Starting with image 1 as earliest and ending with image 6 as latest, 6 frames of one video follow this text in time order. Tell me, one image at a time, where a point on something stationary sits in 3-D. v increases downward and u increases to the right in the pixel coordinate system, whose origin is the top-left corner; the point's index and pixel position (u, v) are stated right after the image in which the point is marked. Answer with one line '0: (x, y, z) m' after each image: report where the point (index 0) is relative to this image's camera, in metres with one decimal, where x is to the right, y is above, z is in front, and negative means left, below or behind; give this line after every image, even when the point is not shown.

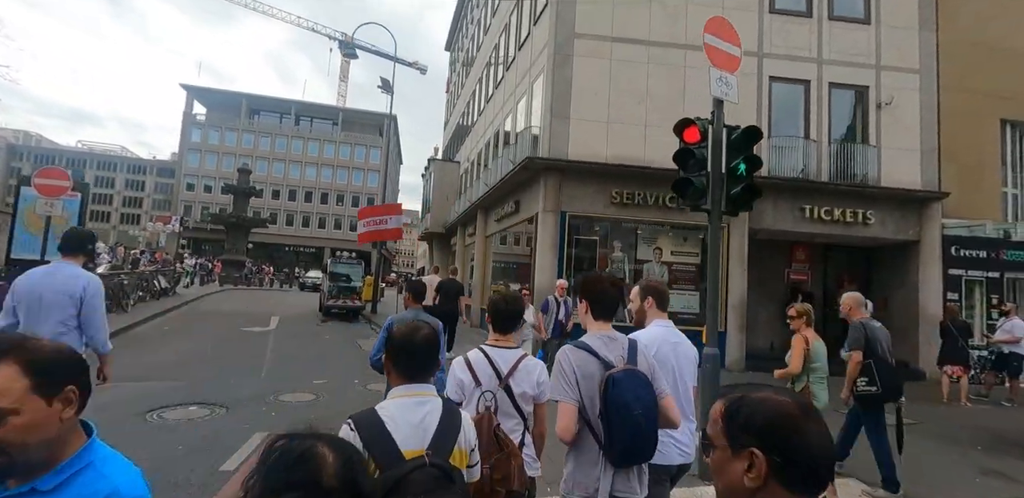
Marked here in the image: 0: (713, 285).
0: (+2.3, -0.4, +5.8) m
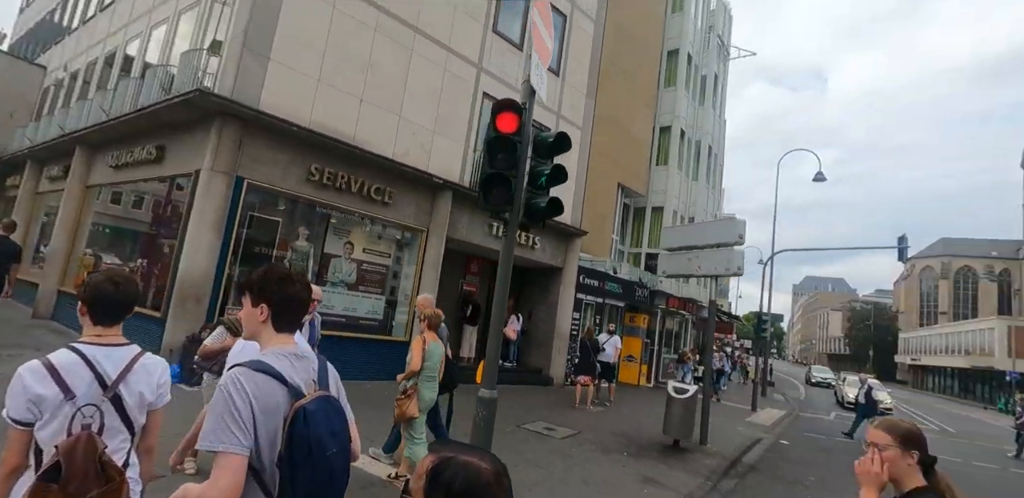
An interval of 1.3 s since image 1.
0: (-0.1, -0.6, +4.8) m
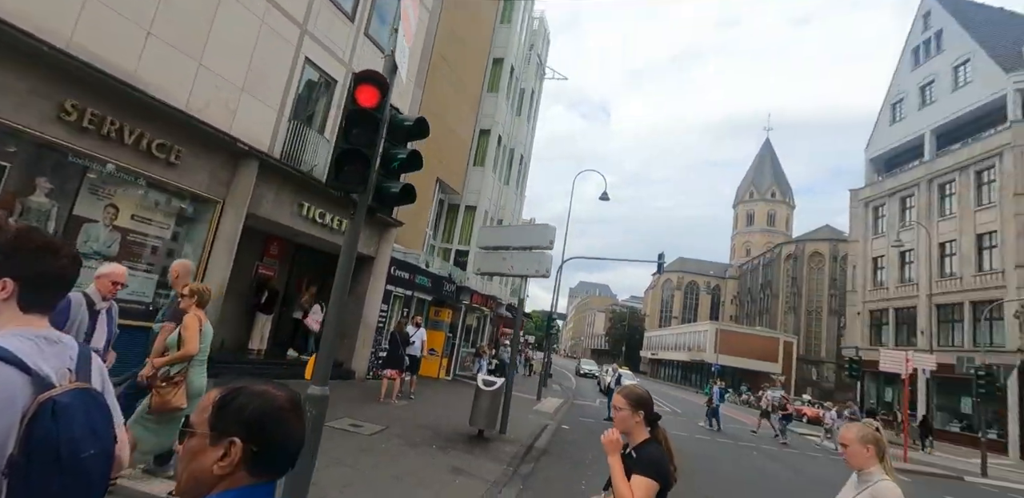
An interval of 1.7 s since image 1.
0: (-1.5, -0.4, +4.4) m
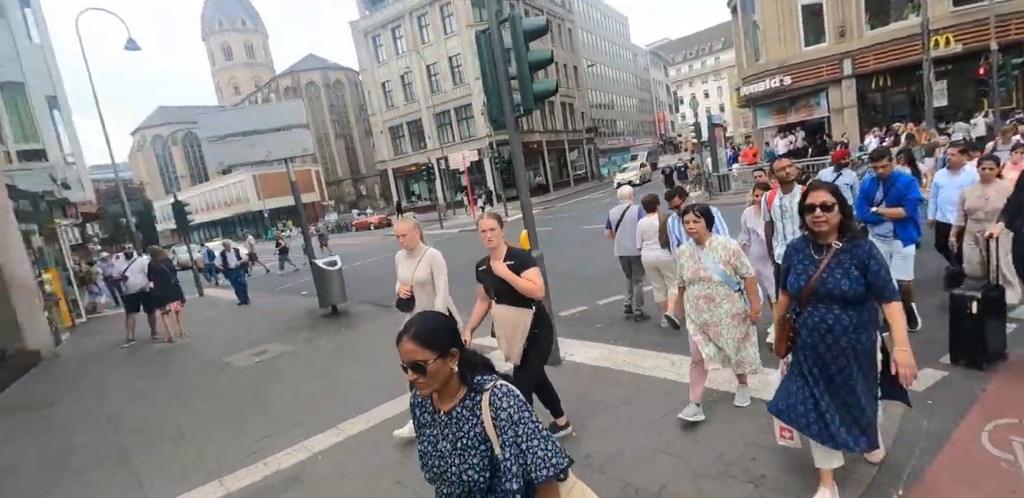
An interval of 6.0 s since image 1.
0: (-0.4, +0.6, +5.6) m
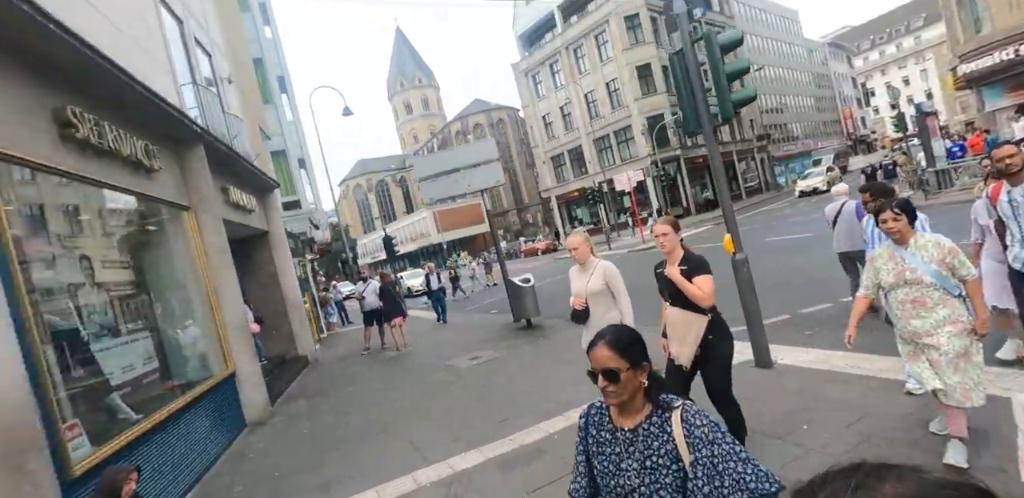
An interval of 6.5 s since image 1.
0: (+1.8, +0.5, +5.9) m
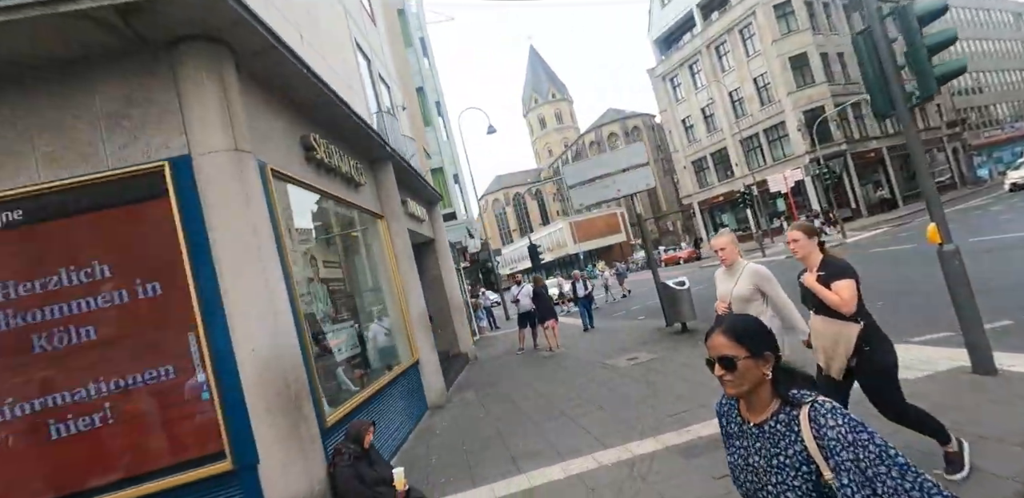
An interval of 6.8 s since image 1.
0: (+3.7, +0.6, +5.5) m
